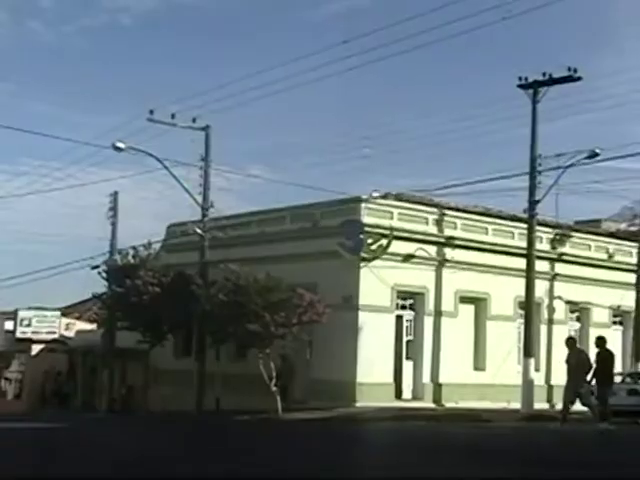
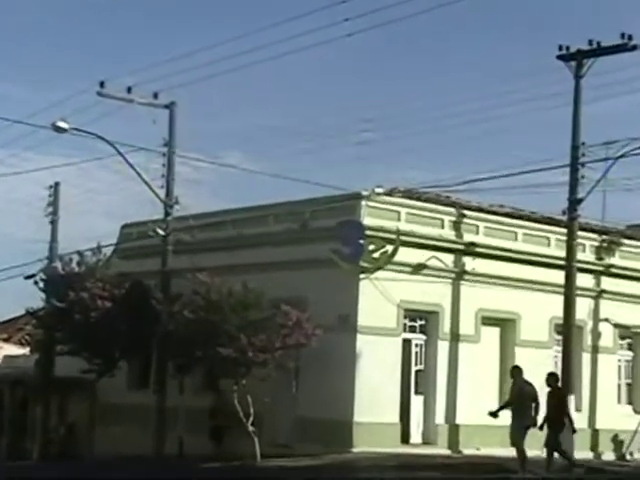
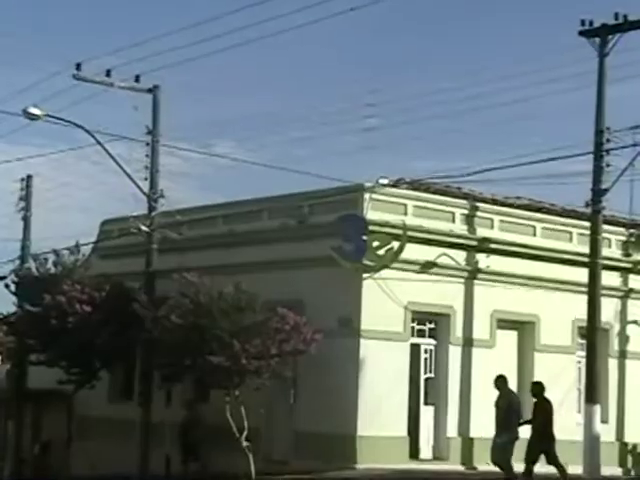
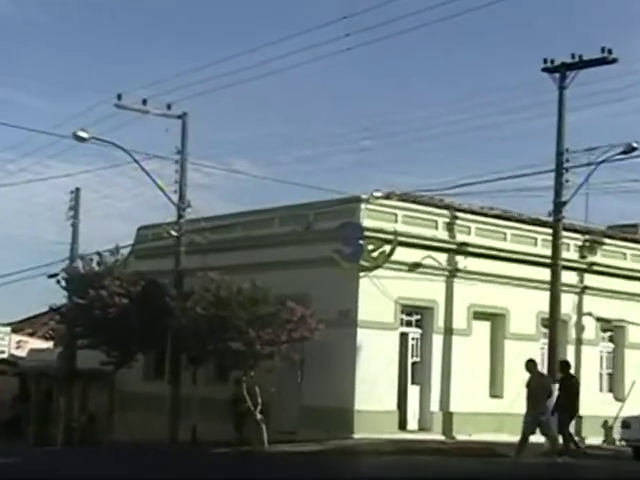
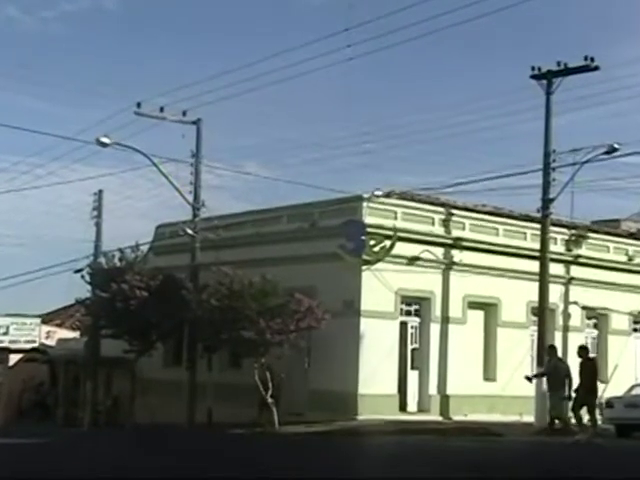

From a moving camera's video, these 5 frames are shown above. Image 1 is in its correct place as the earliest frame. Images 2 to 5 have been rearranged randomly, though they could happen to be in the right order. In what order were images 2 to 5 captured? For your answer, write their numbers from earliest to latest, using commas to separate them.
5, 4, 2, 3
